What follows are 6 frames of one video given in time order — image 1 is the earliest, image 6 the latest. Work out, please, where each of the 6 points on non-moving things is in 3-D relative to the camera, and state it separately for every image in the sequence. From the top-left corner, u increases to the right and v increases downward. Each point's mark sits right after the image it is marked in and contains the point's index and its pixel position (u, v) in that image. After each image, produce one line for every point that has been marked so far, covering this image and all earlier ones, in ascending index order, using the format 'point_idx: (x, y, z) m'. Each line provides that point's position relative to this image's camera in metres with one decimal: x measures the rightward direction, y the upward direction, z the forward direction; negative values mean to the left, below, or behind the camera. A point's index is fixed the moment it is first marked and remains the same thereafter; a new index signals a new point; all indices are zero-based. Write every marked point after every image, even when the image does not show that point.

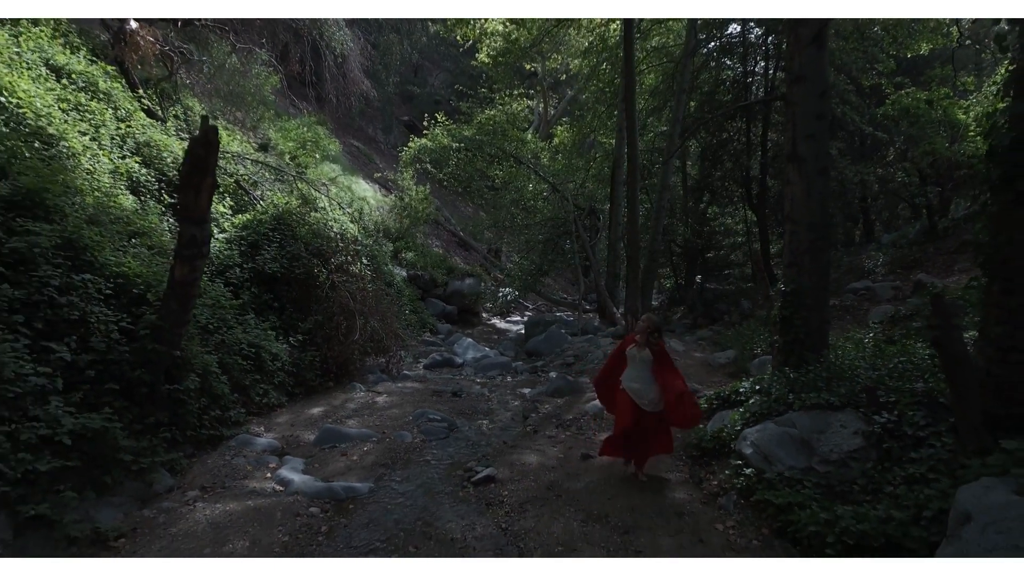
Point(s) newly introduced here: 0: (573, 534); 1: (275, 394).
0: (+0.4, -1.6, +3.8) m
1: (-2.8, -1.2, +6.8) m
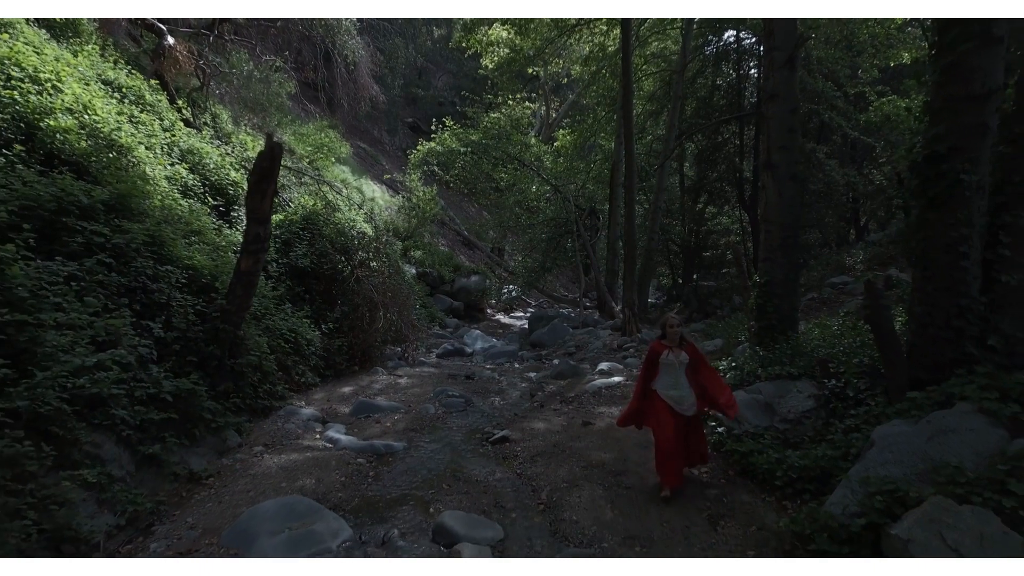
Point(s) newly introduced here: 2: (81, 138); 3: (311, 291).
0: (+0.5, -1.5, +4.7) m
1: (-2.7, -1.1, +7.7) m
2: (-4.2, +1.5, +5.7) m
3: (-3.1, 0.0, +9.0) m
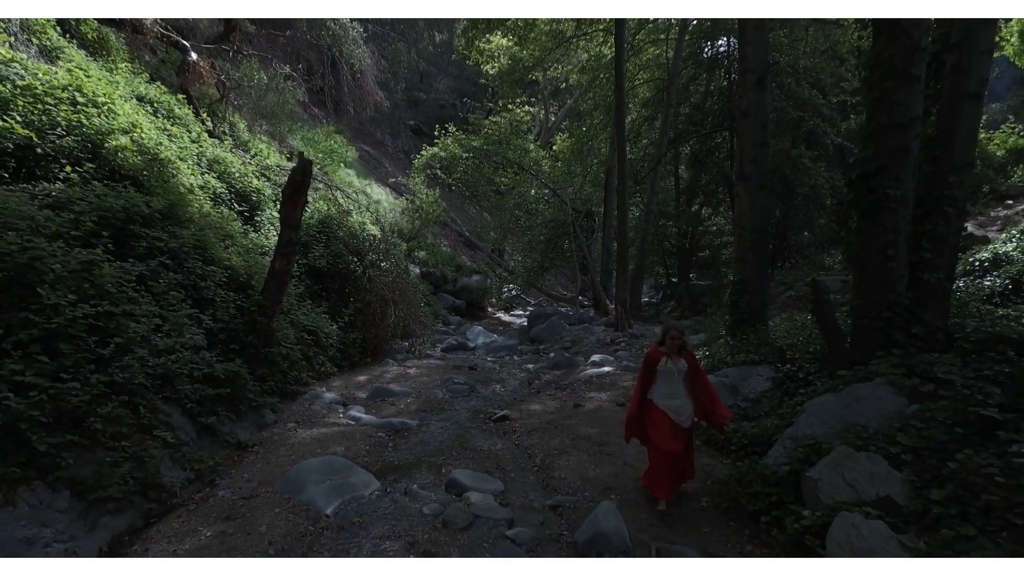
0: (+0.5, -1.5, +5.5) m
1: (-2.7, -1.1, +8.5) m
2: (-4.2, +1.5, +6.5) m
3: (-3.1, 0.0, +9.8) m
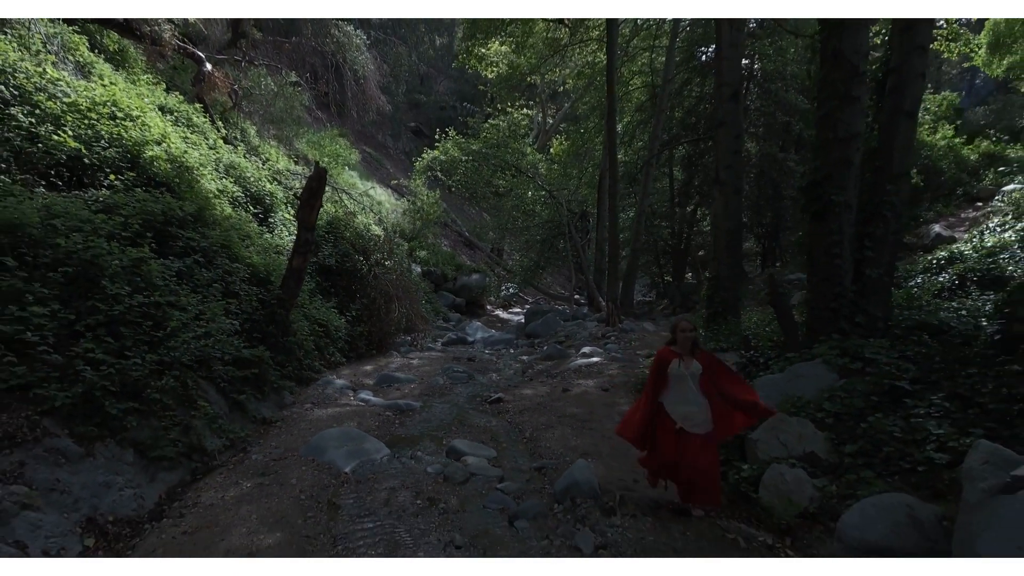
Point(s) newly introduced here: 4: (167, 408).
0: (+0.5, -1.5, +6.3) m
1: (-2.8, -1.1, +9.2) m
2: (-4.3, +1.6, +7.2) m
3: (-3.2, 0.0, +10.6) m
4: (-2.8, -1.0, +4.6) m
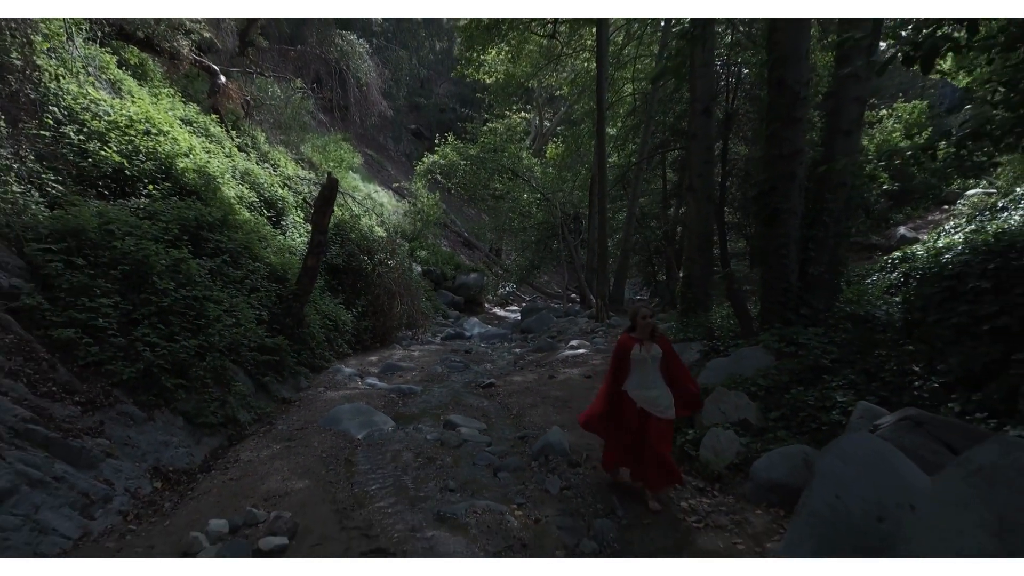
0: (+0.3, -1.4, +7.1) m
1: (-2.9, -1.0, +10.1) m
2: (-4.4, +1.6, +8.1) m
3: (-3.3, +0.1, +11.4) m
4: (-2.9, -0.9, +5.5) m
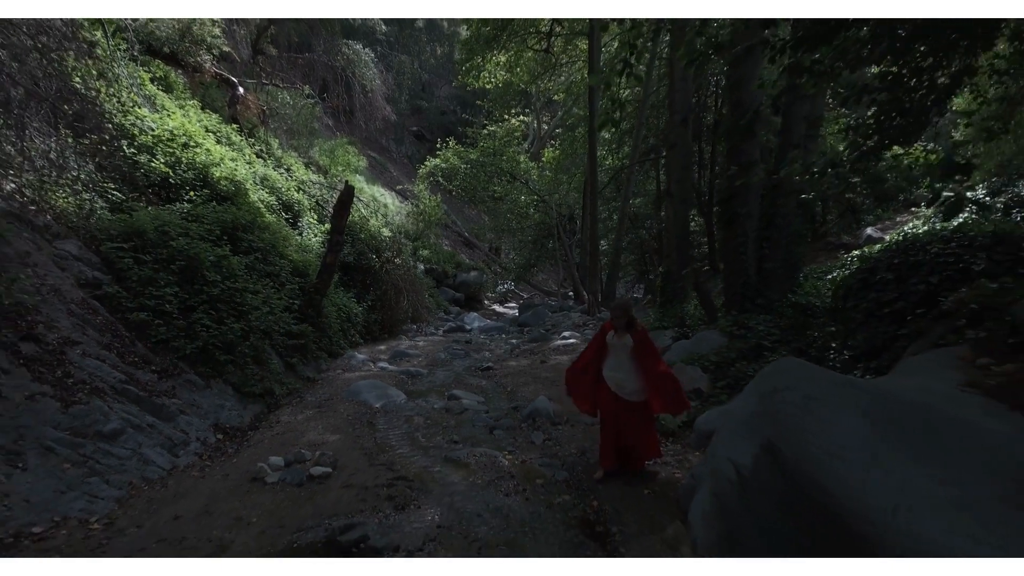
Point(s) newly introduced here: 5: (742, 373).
0: (+0.3, -1.3, +8.2) m
1: (-3.0, -0.9, +11.1) m
2: (-4.5, +1.7, +9.1) m
3: (-3.4, +0.2, +12.5) m
4: (-3.0, -0.8, +6.5) m
5: (+2.3, -0.9, +5.9) m
